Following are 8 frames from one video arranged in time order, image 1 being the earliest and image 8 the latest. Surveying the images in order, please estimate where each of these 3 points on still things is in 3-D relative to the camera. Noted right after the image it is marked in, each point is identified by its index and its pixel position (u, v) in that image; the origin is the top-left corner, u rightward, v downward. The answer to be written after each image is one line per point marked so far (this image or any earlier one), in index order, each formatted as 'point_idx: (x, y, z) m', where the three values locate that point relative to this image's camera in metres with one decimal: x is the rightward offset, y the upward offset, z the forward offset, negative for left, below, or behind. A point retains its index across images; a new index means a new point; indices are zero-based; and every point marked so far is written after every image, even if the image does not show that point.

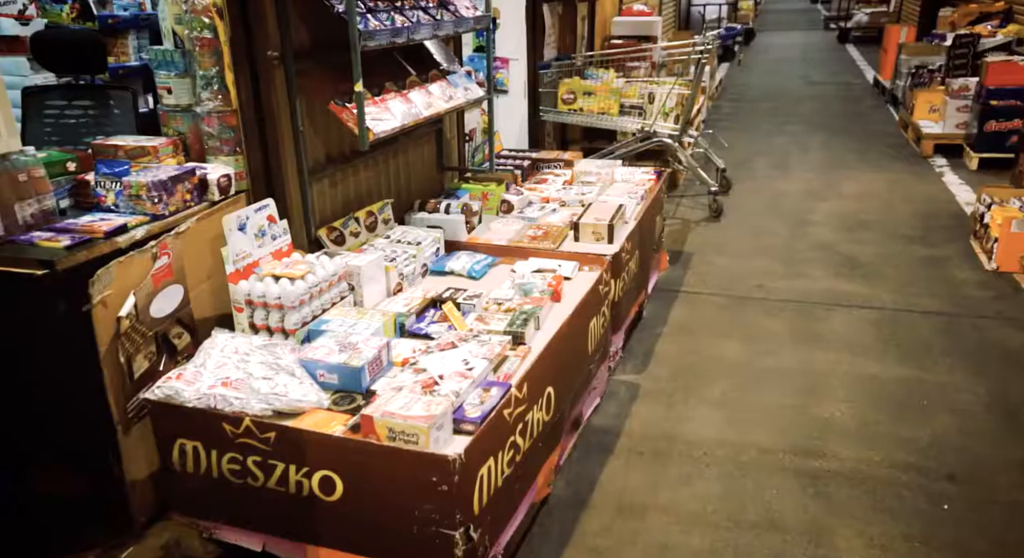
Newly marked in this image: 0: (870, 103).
0: (+4.2, +2.0, +9.4) m
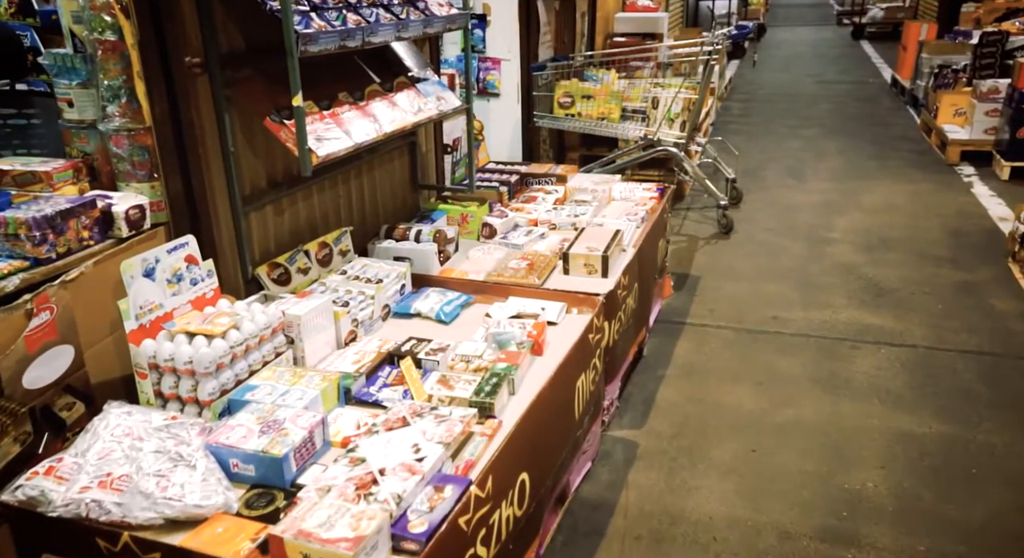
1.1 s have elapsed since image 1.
0: (+4.1, +1.9, +8.9) m
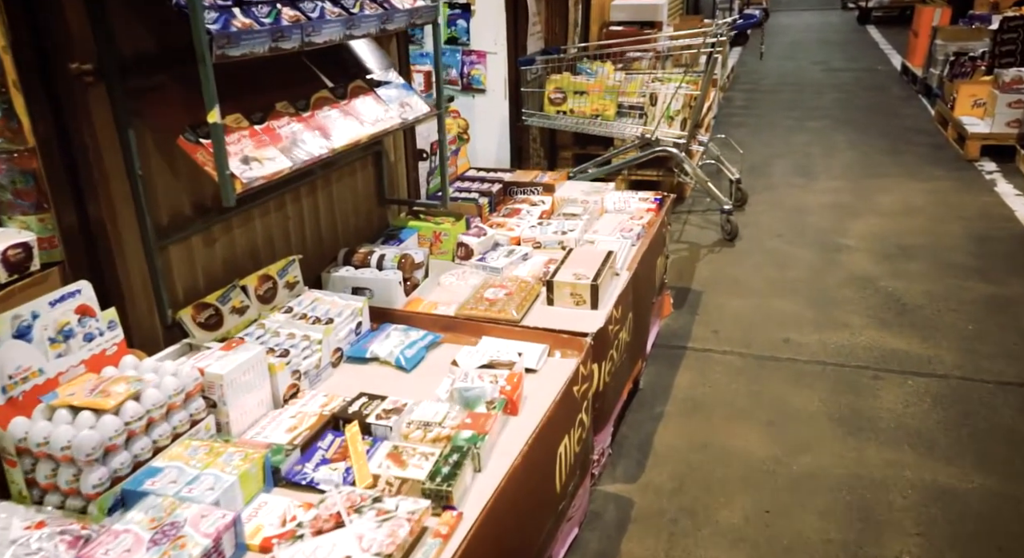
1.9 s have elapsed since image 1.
0: (+4.1, +2.0, +8.5) m
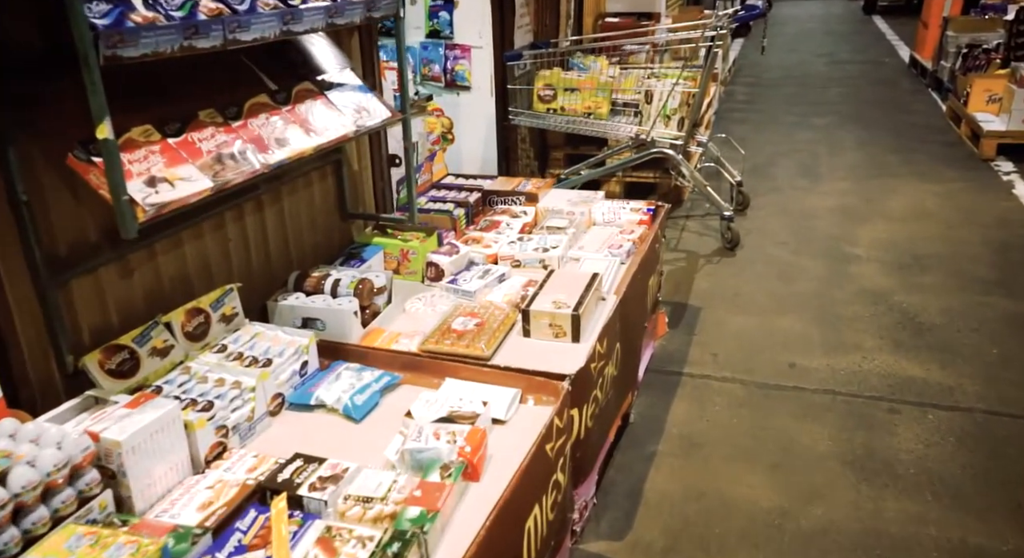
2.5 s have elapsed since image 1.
0: (+4.0, +1.9, +8.2) m
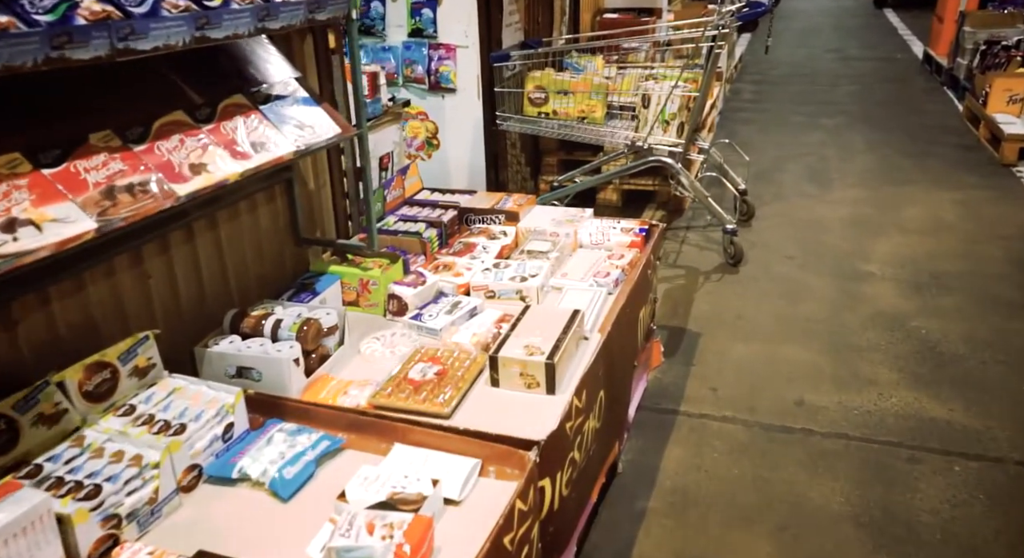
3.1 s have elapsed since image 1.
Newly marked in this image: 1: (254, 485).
0: (+4.0, +1.9, +7.8) m
1: (-0.5, -0.4, +1.6) m
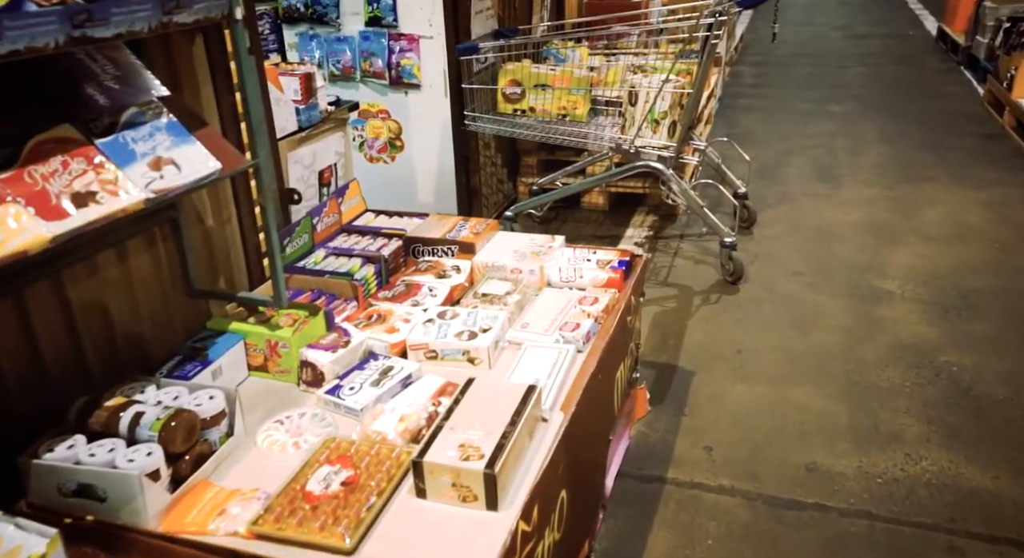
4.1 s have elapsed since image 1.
0: (+3.8, +1.9, +7.3) m
1: (-0.6, -0.6, +1.2) m
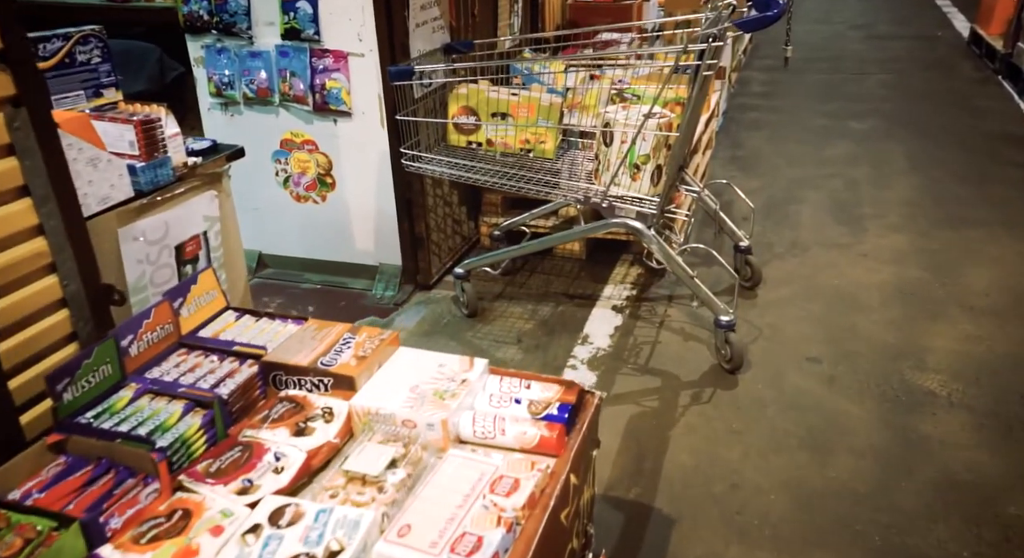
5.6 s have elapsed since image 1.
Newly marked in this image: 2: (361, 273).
0: (+3.7, +1.6, +6.5) m
1: (-0.9, -0.9, +0.5) m
2: (-0.7, 0.0, +3.6) m
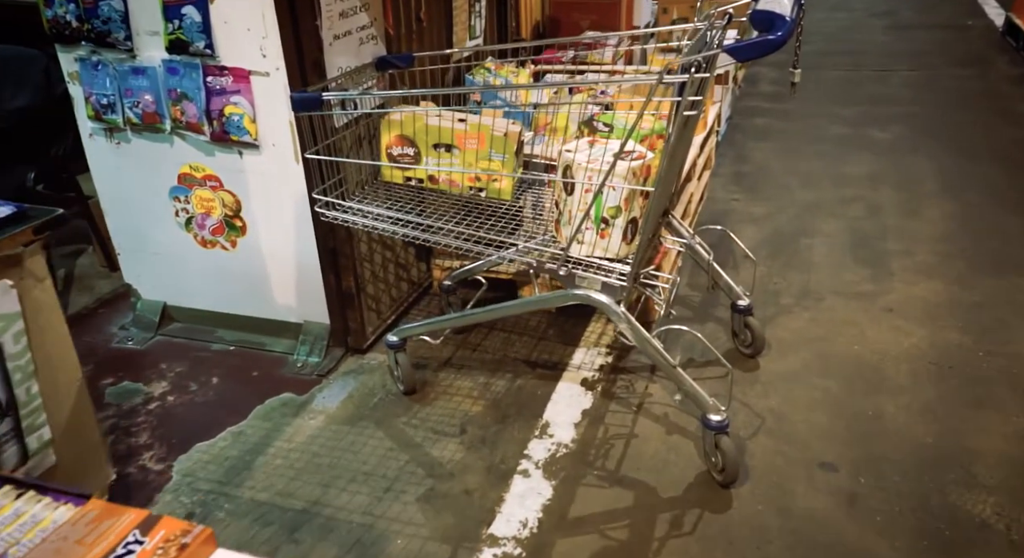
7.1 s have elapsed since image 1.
0: (+3.5, +1.4, +5.9) m
1: (-1.1, -1.2, -0.1) m
2: (-0.8, -0.2, +3.0) m
